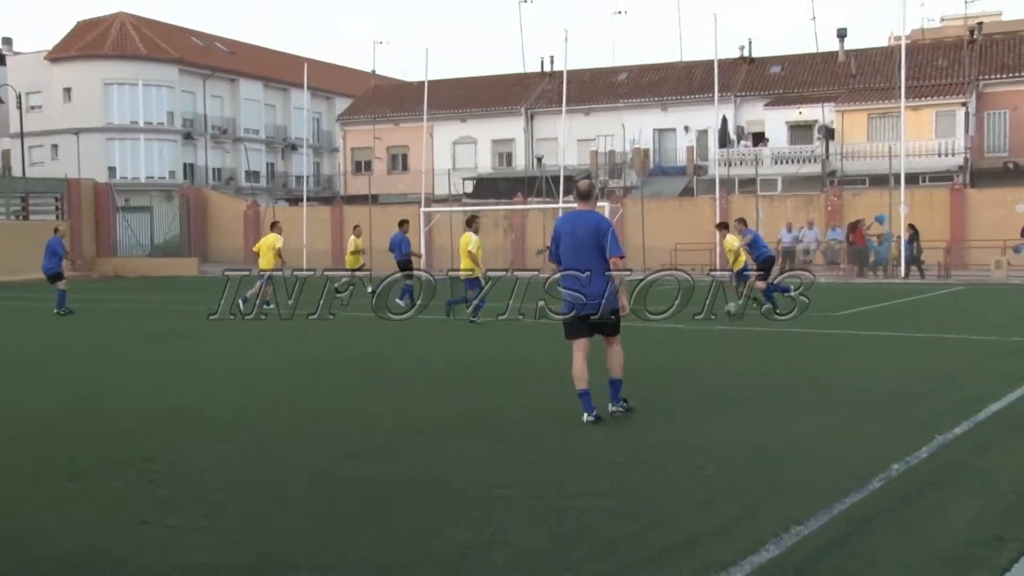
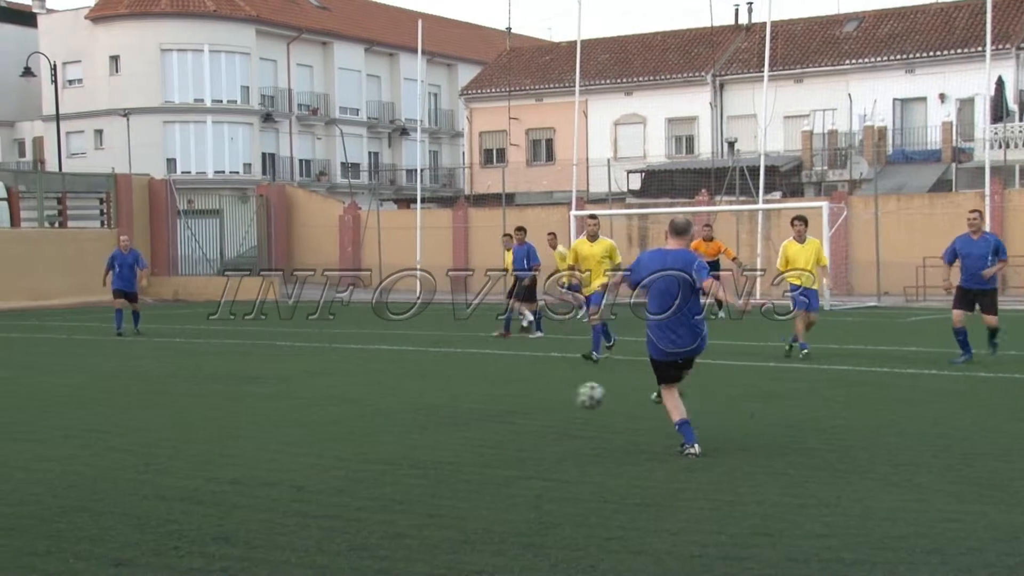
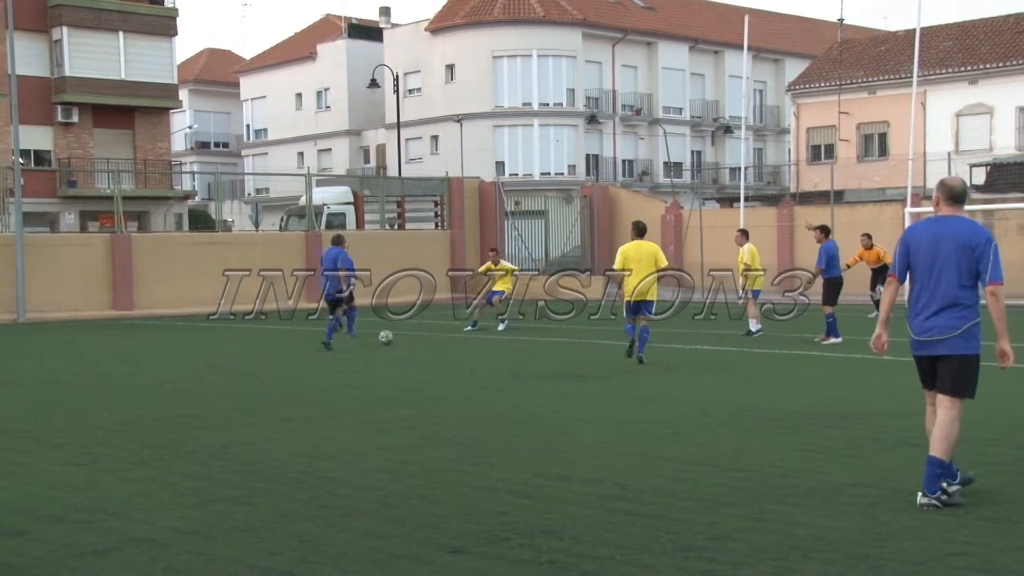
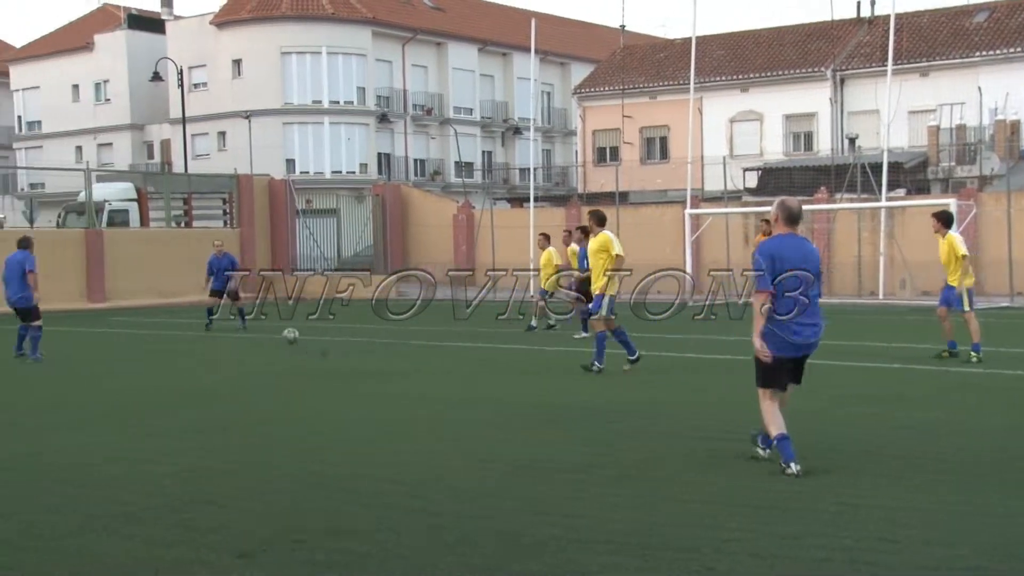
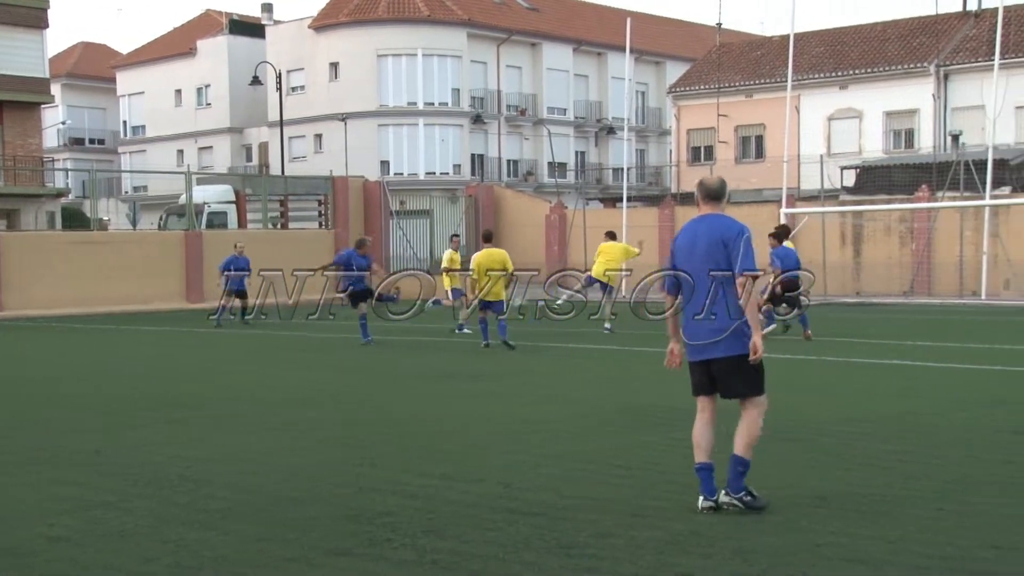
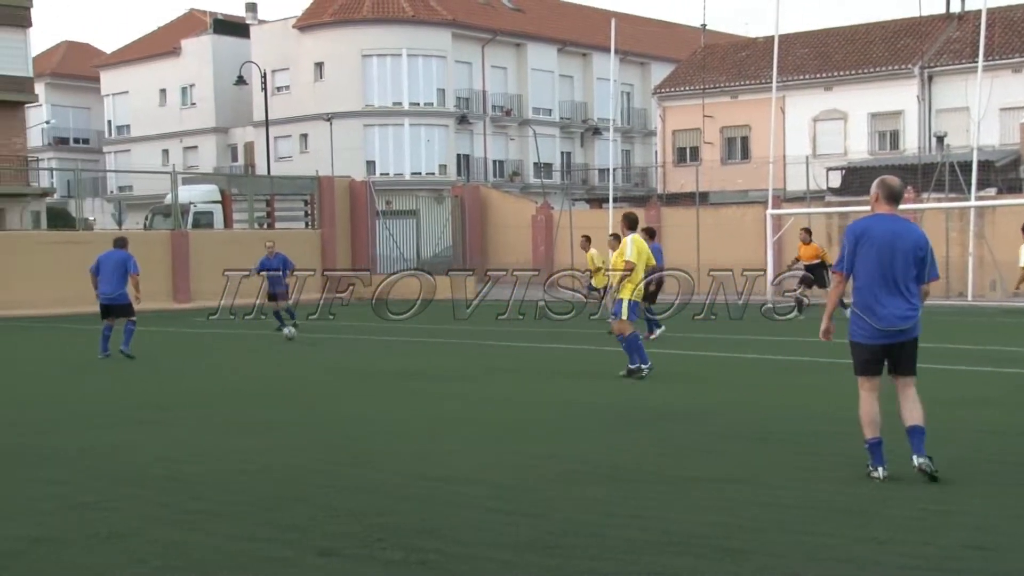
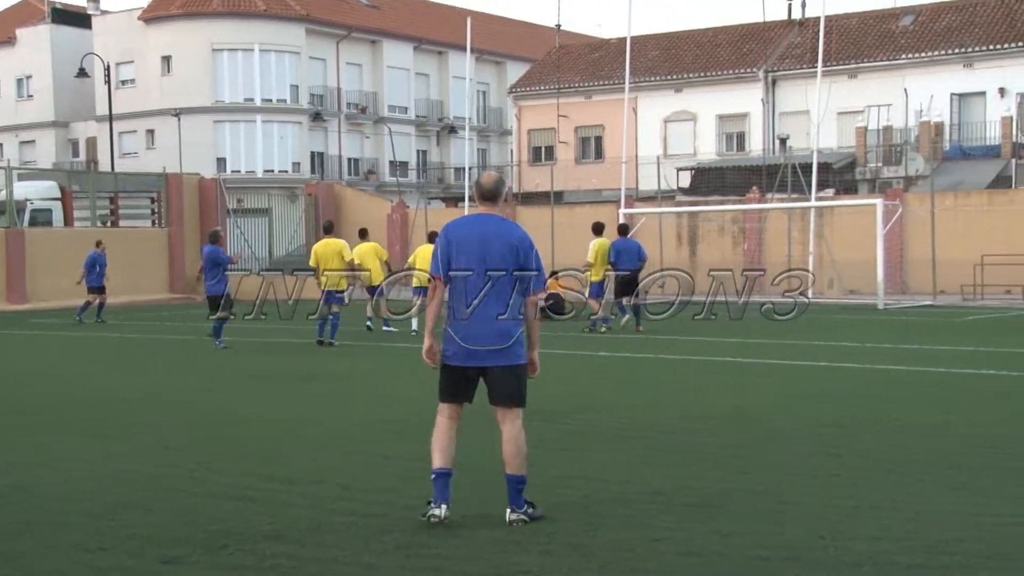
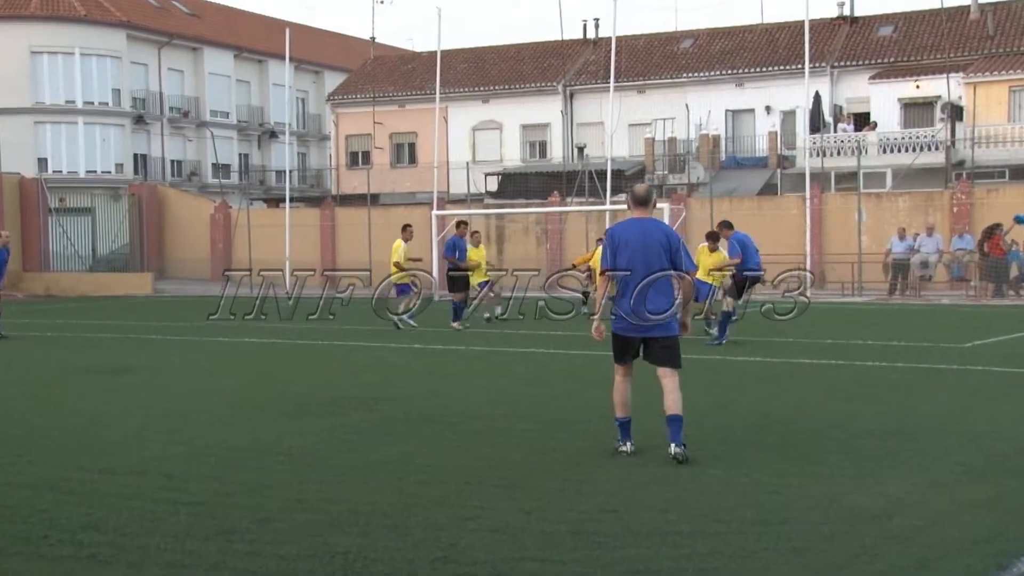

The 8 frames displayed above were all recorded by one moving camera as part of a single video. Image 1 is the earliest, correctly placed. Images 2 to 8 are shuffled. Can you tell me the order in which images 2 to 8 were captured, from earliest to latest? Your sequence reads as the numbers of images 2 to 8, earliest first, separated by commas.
8, 2, 4, 6, 3, 5, 7
